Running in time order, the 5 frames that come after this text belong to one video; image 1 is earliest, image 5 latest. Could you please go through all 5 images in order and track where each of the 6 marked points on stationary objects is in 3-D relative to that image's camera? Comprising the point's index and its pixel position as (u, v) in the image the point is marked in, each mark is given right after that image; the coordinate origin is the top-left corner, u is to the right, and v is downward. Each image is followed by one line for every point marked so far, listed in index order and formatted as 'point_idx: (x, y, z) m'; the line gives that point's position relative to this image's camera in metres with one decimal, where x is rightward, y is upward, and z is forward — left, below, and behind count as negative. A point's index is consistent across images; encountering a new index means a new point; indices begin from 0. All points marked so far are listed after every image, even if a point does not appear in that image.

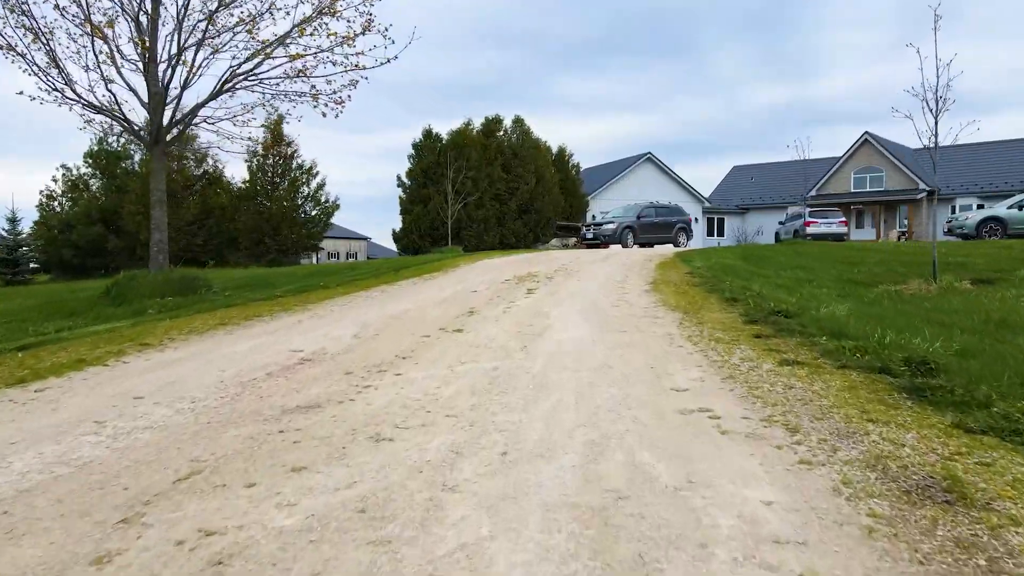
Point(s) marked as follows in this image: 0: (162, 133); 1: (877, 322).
0: (-6.5, +2.9, +13.9) m
1: (+3.5, -0.3, +7.2) m
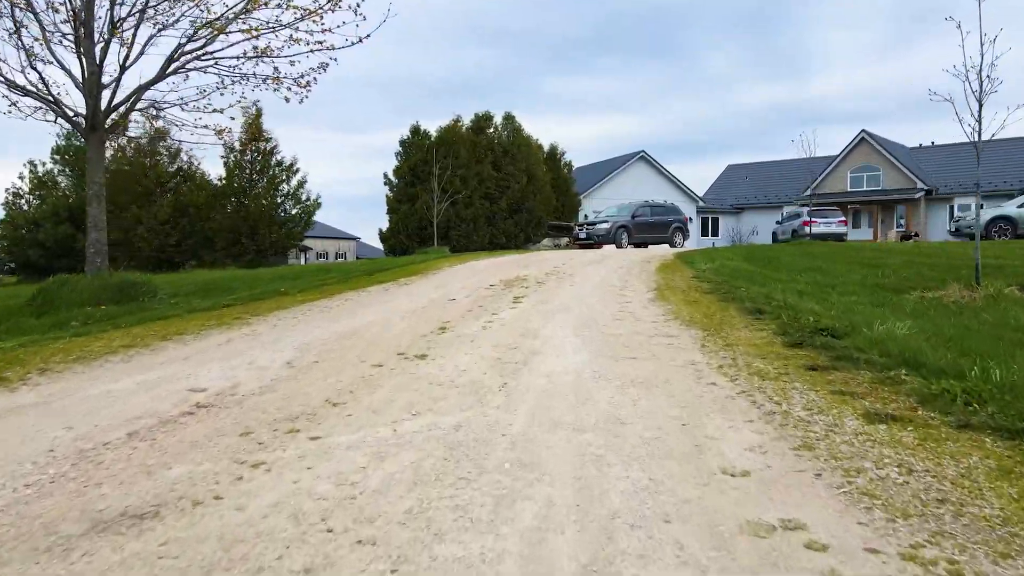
0: (-6.7, +2.8, +12.3) m
1: (+3.3, -0.4, +5.7) m
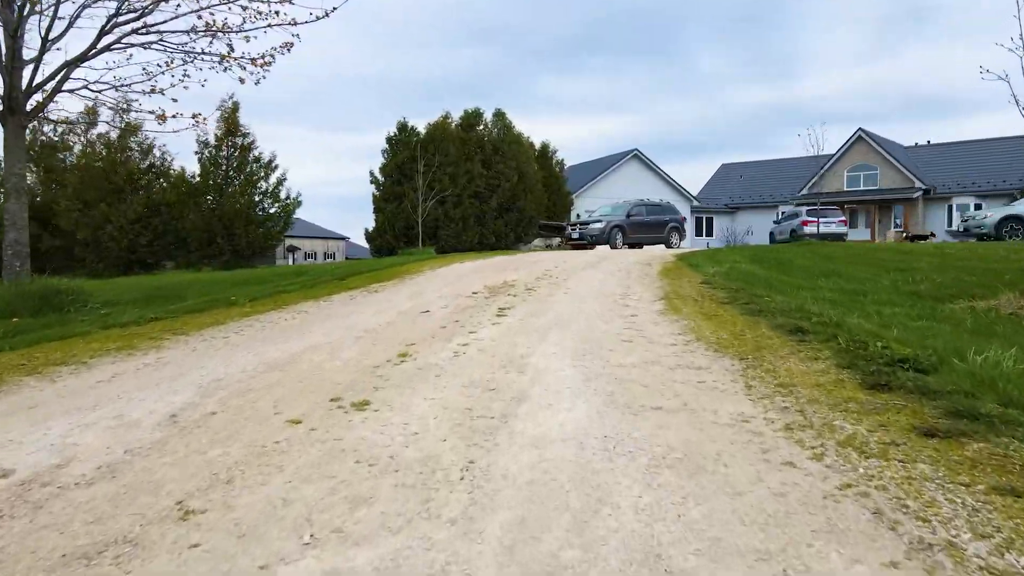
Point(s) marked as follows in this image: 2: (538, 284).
0: (-6.9, +2.6, +10.6) m
1: (+3.2, -0.5, +4.1) m
2: (+0.4, +0.1, +12.4) m
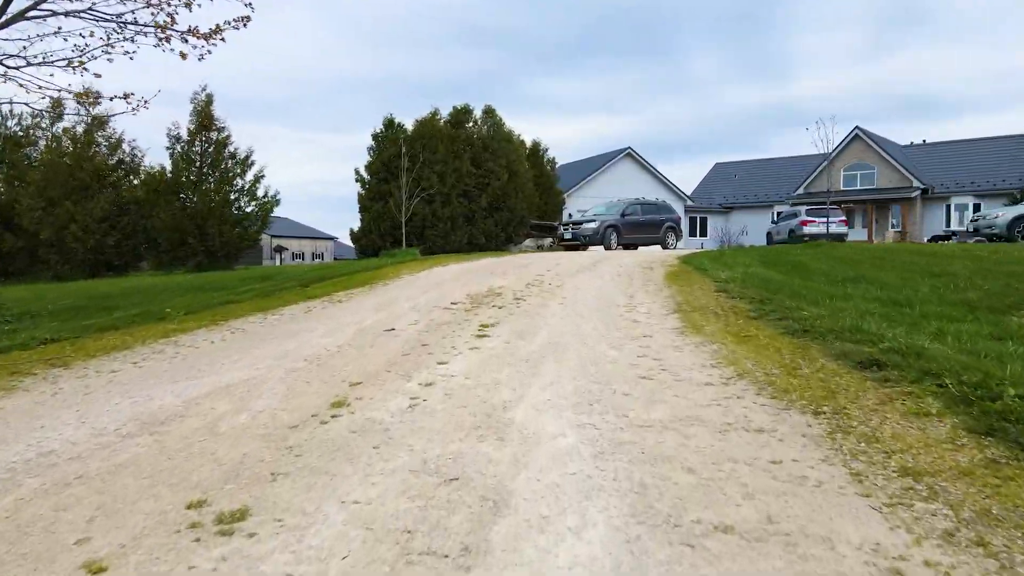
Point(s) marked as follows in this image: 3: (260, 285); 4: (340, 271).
0: (-7.1, +2.5, +8.9) m
1: (+3.1, -0.7, +2.5) m
2: (+0.2, 0.0, +10.8) m
3: (-4.7, 0.0, +13.8) m
4: (-4.2, +0.4, +18.5) m
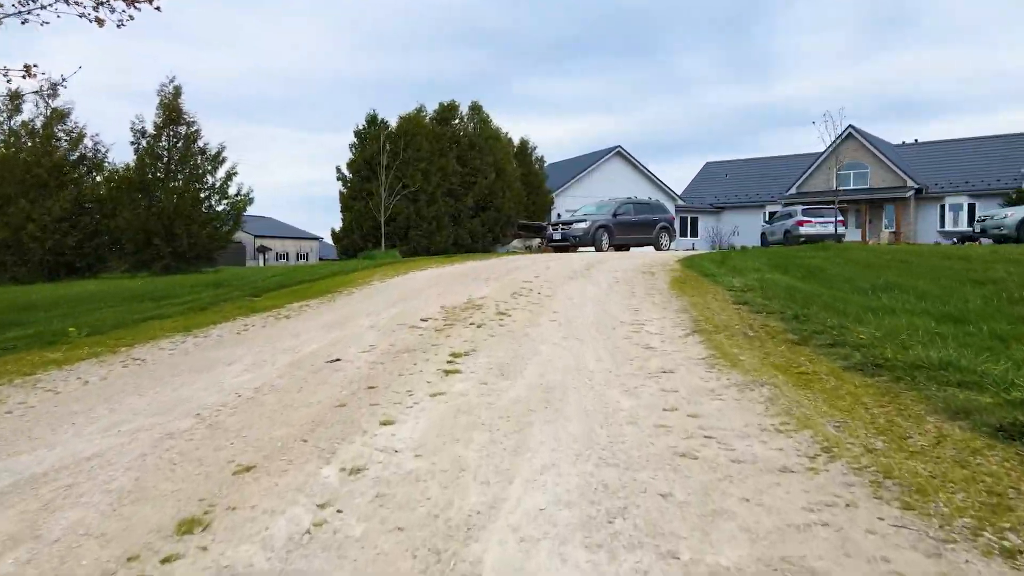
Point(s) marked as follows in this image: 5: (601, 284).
0: (-7.3, +2.4, +7.2) m
1: (+3.0, -0.8, +1.0) m
2: (0.0, -0.2, +9.2) m
3: (-4.9, -0.1, +12.1) m
4: (-4.6, +0.3, +16.8) m
5: (+1.4, +0.1, +11.3) m
